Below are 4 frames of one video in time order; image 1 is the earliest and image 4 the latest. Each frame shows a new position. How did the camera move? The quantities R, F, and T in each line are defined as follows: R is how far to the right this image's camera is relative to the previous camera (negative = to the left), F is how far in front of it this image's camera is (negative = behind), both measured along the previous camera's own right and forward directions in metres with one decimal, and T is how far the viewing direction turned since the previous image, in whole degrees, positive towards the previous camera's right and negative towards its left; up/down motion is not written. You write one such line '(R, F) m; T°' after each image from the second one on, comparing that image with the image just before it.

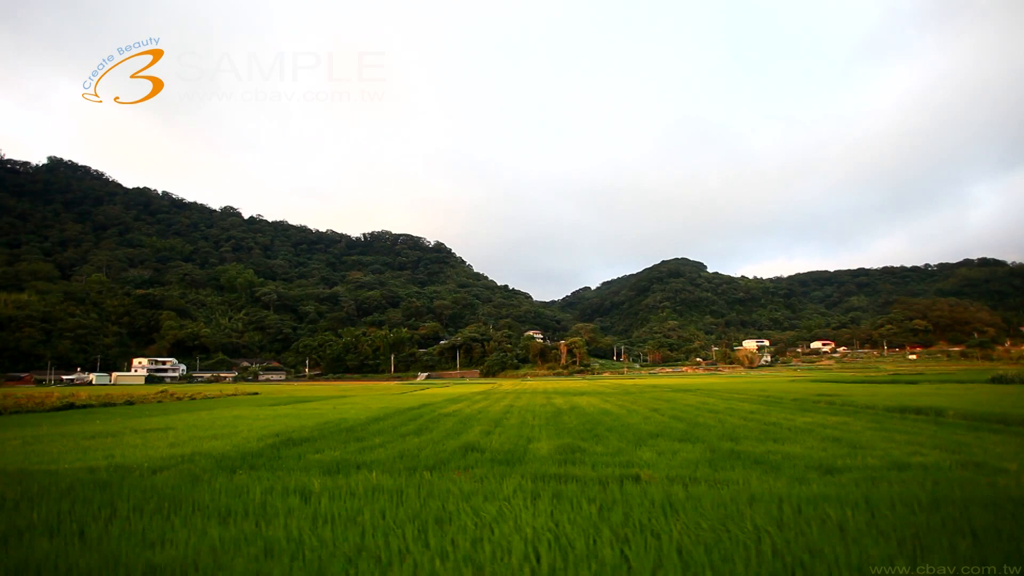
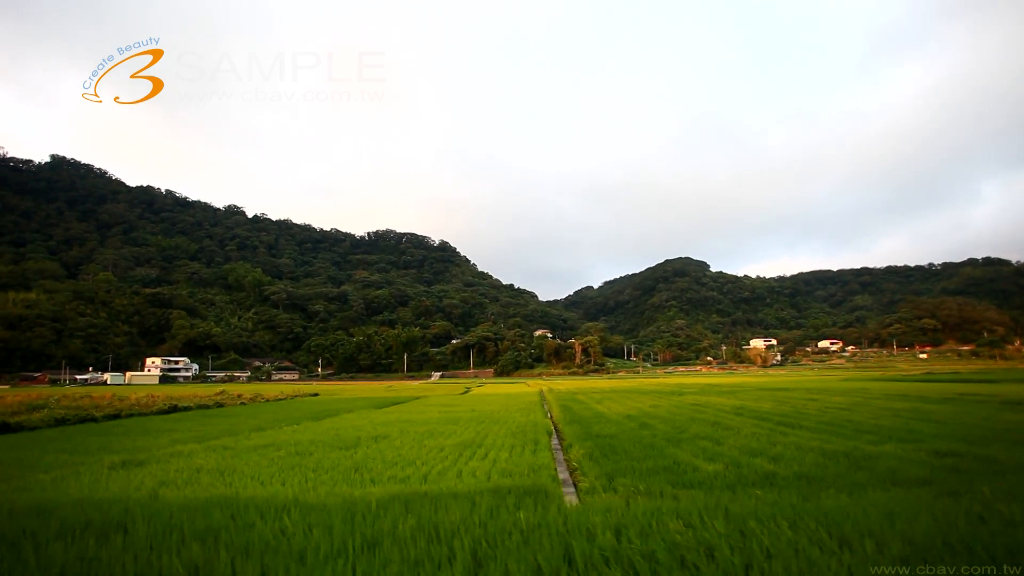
(-0.6, +0.1) m; 0°
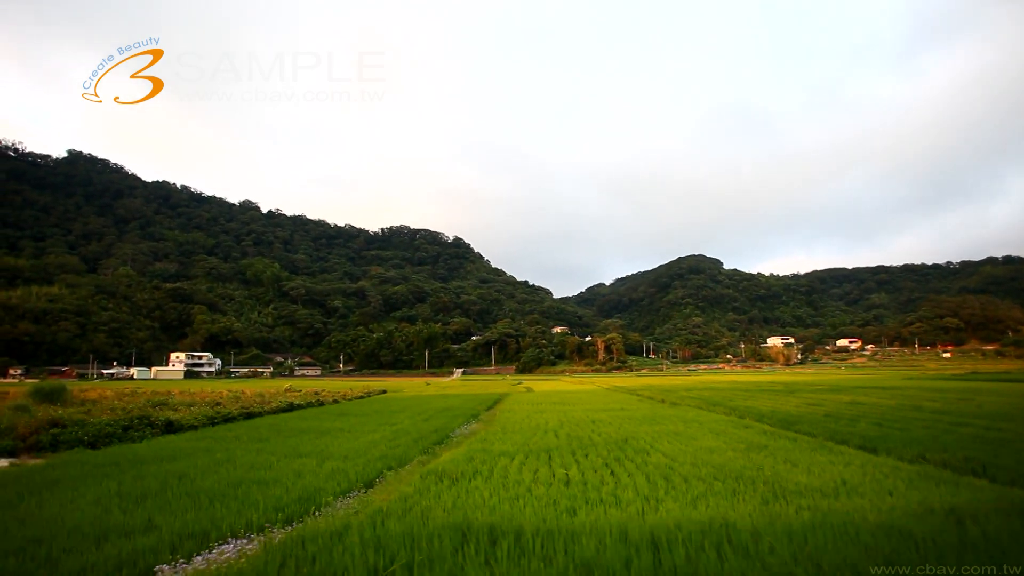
(-0.6, +0.1) m; -1°
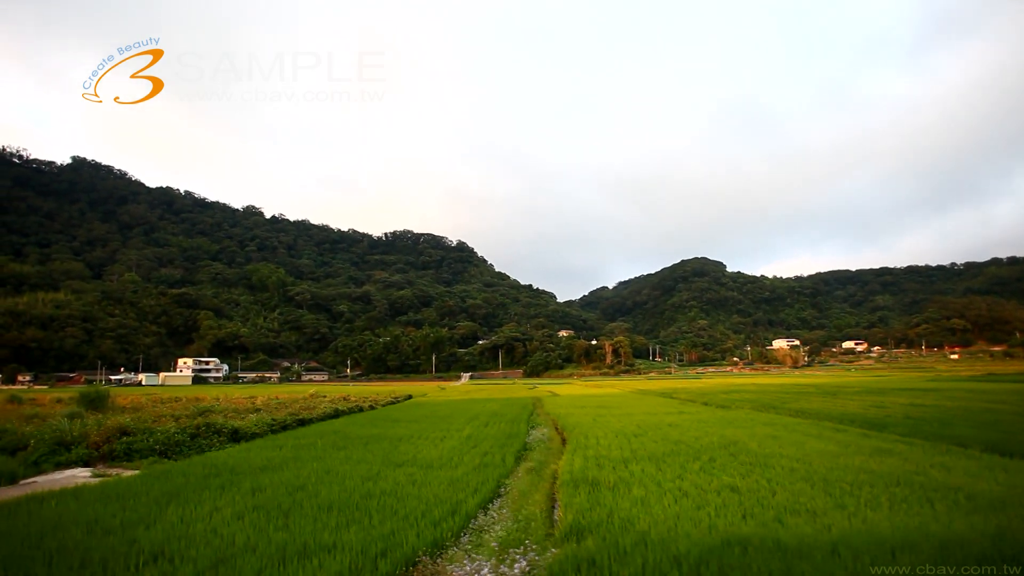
(-0.2, 0.0) m; 0°
